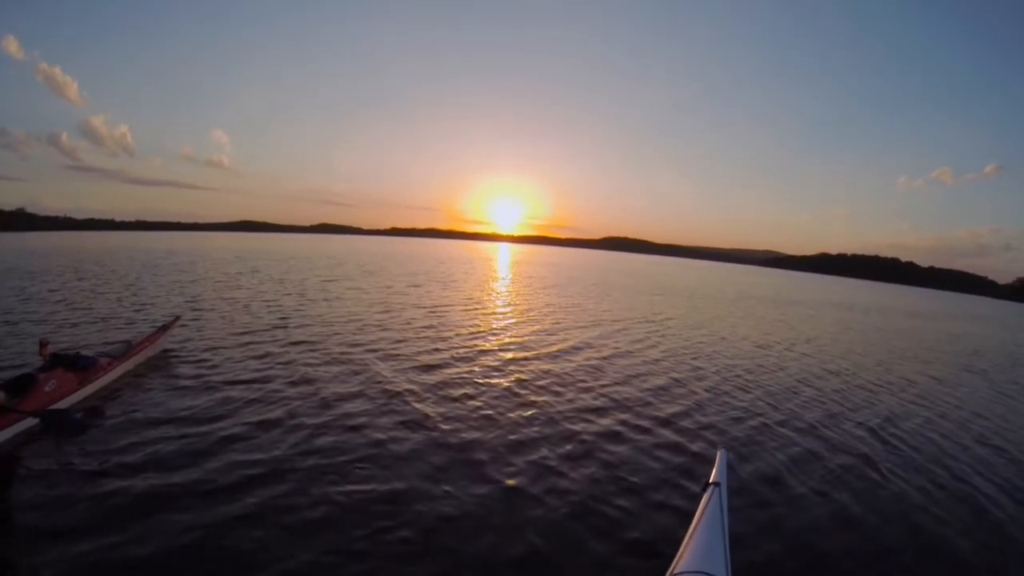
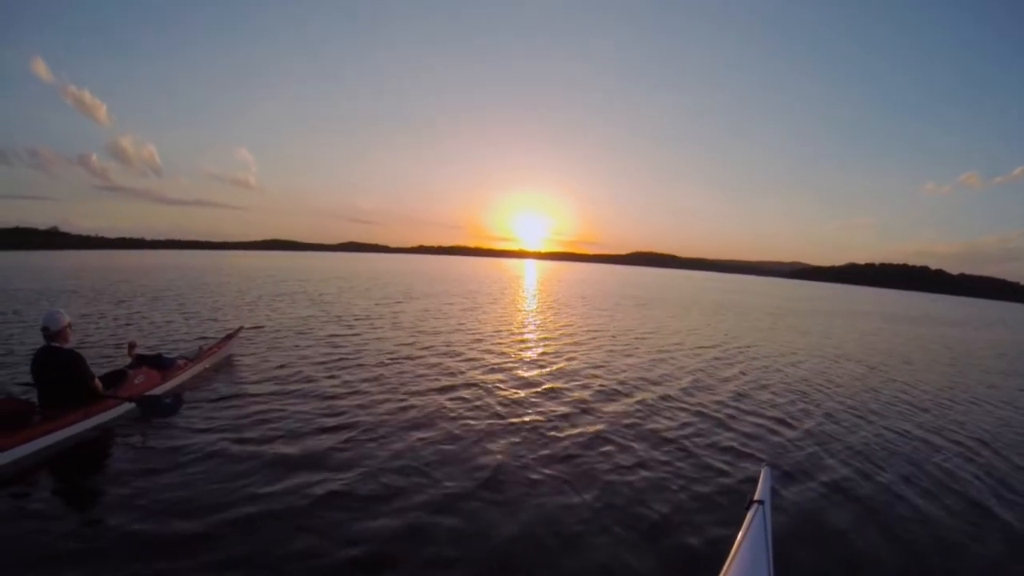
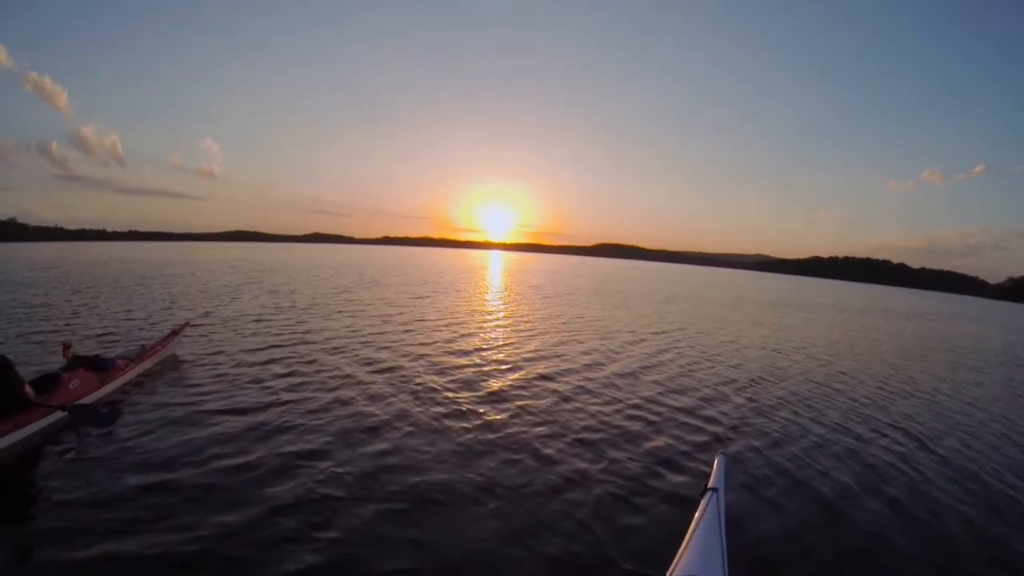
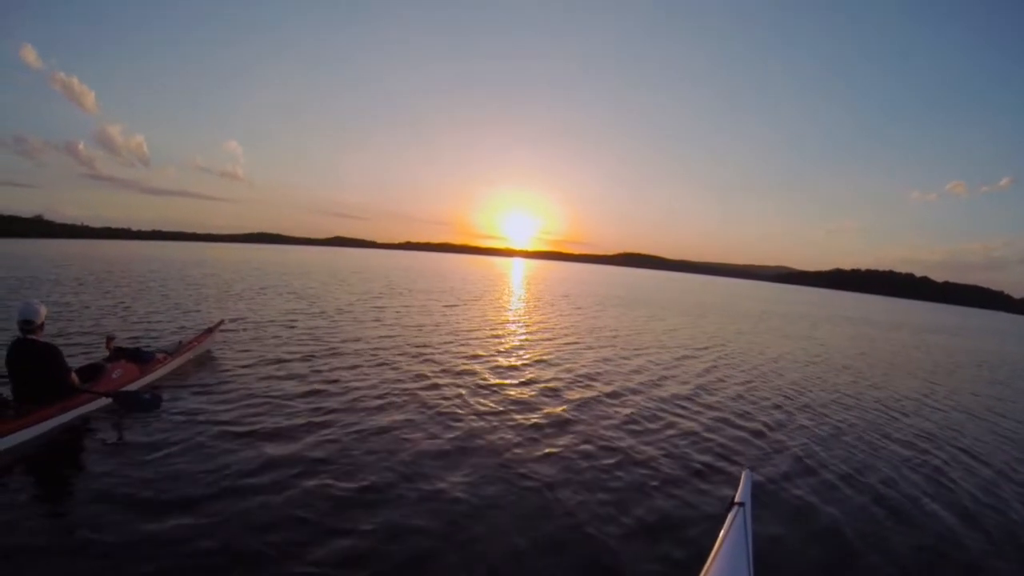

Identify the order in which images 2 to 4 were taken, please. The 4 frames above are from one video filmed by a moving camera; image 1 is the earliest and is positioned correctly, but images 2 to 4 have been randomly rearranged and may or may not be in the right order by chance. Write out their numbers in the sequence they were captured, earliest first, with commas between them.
3, 4, 2
